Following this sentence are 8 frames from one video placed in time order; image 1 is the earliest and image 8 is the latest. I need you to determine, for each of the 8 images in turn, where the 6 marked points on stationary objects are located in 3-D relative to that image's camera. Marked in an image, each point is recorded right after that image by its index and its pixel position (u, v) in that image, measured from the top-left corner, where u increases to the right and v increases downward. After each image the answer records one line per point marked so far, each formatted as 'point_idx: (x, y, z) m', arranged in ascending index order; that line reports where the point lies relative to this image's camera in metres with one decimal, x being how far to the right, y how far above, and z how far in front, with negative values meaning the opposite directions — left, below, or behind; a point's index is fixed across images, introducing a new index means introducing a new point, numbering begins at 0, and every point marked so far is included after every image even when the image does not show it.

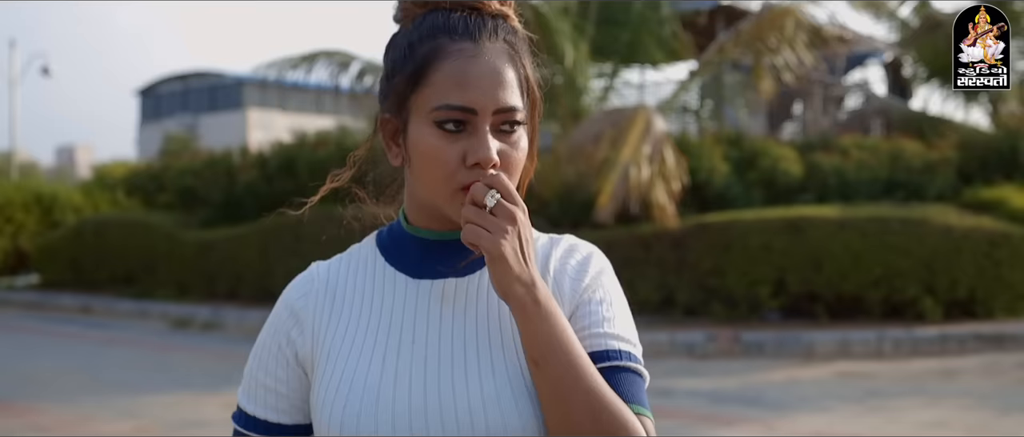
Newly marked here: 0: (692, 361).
0: (+1.5, -1.2, +8.0) m
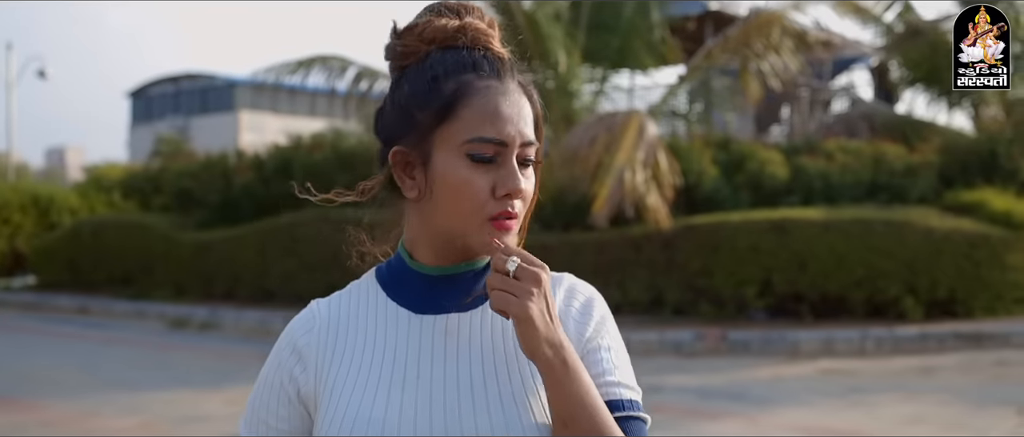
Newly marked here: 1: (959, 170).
0: (+1.4, -1.2, +8.2) m
1: (+5.4, +0.6, +11.9) m
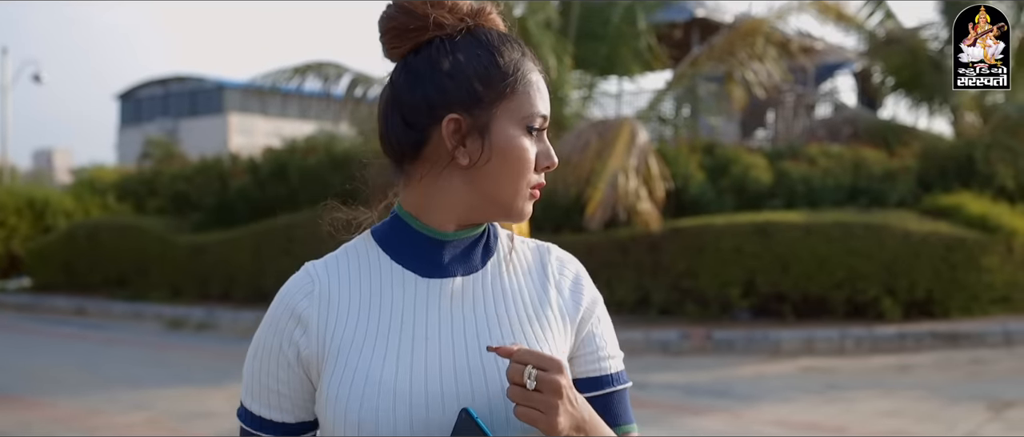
0: (+1.3, -1.2, +8.5) m
1: (+5.3, +0.6, +12.2) m
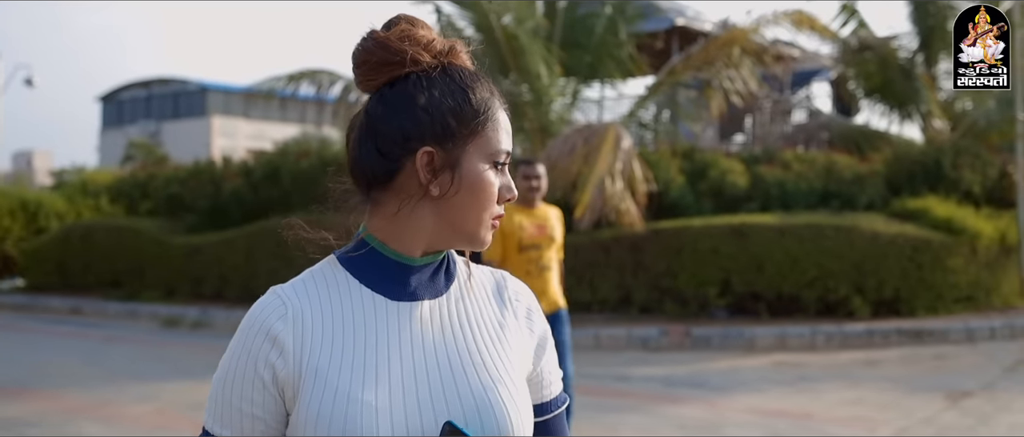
0: (+1.2, -1.2, +8.9) m
1: (+5.1, +0.5, +12.7) m
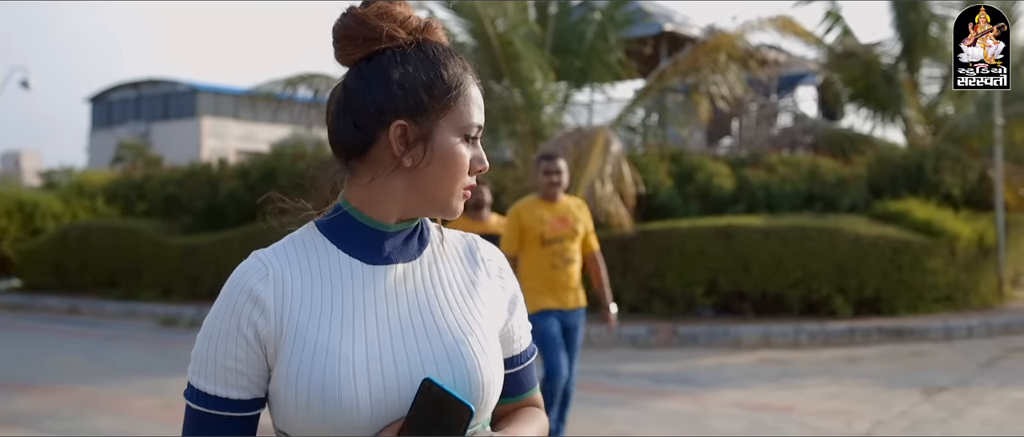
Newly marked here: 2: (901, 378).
0: (+1.2, -1.2, +9.2) m
1: (+5.0, +0.5, +13.1) m
2: (+3.1, -1.3, +7.8) m
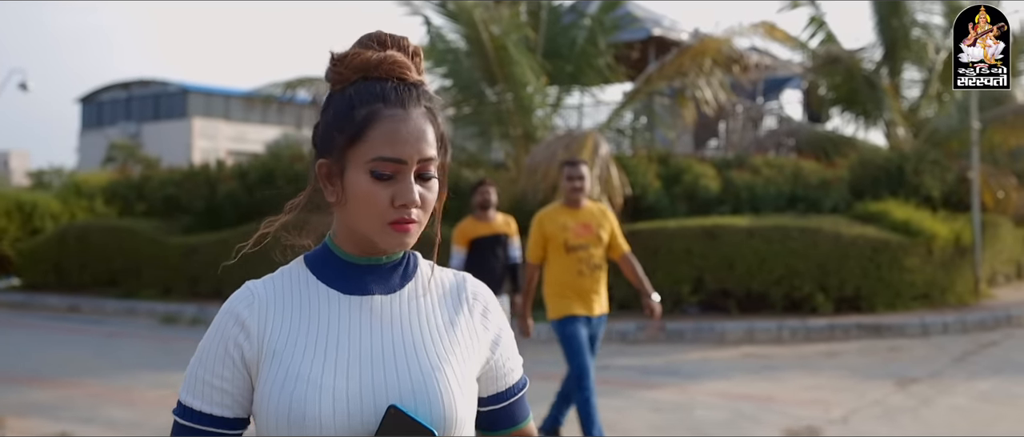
0: (+1.1, -1.2, +9.6) m
1: (+4.9, +0.5, +13.4) m
2: (+3.0, -1.3, +8.1) m
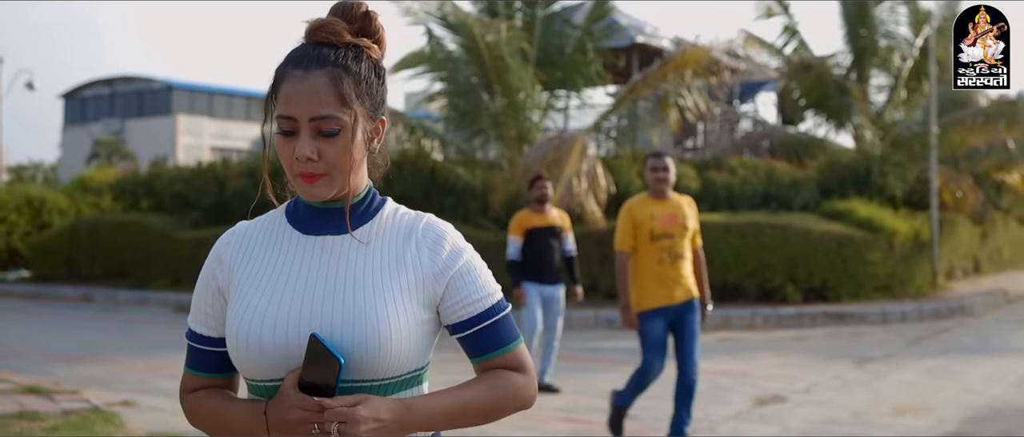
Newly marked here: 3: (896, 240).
0: (+1.1, -1.2, +10.4) m
1: (+4.8, +0.5, +14.4) m
2: (+3.0, -1.2, +9.1) m
3: (+4.7, -0.3, +12.0) m
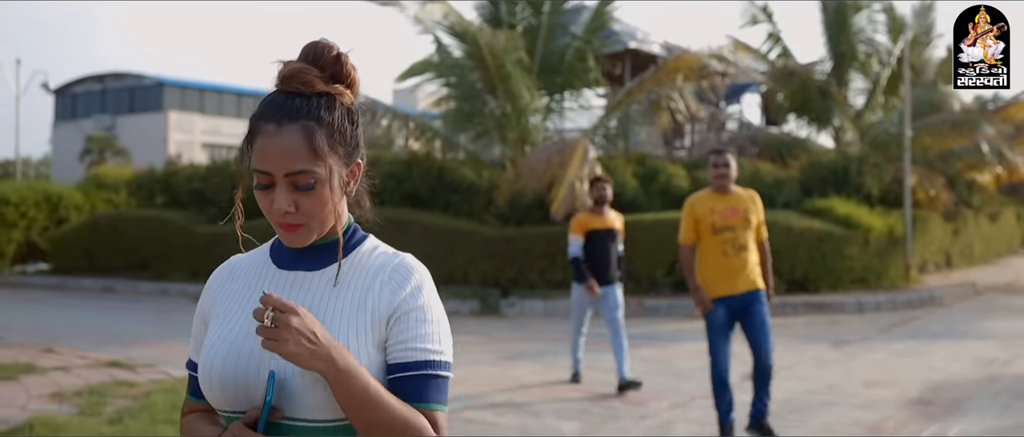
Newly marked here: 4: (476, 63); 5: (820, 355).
0: (+1.1, -1.2, +11.3) m
1: (+4.8, +0.6, +15.3) m
2: (+3.1, -1.2, +10.0) m
3: (+4.7, -0.2, +13.0) m
4: (-0.4, +2.0, +12.9) m
5: (+2.7, -1.2, +8.7) m
